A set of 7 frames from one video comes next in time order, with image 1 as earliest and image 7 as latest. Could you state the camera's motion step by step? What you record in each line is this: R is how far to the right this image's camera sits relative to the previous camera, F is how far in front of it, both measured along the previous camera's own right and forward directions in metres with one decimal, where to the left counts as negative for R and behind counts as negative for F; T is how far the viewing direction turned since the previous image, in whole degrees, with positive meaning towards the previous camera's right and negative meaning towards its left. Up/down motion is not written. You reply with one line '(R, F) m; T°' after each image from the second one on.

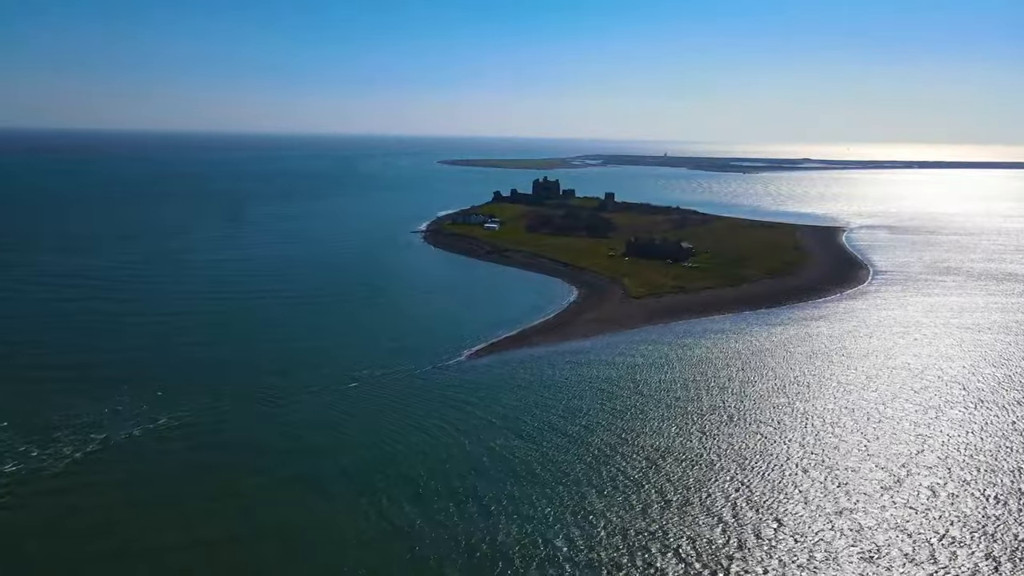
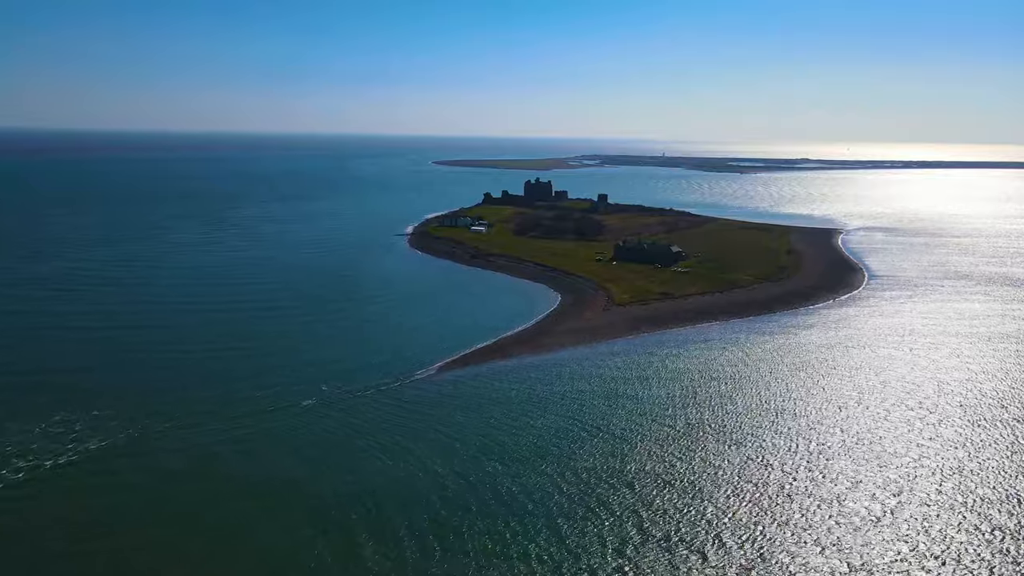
(+1.0, +1.4) m; 0°
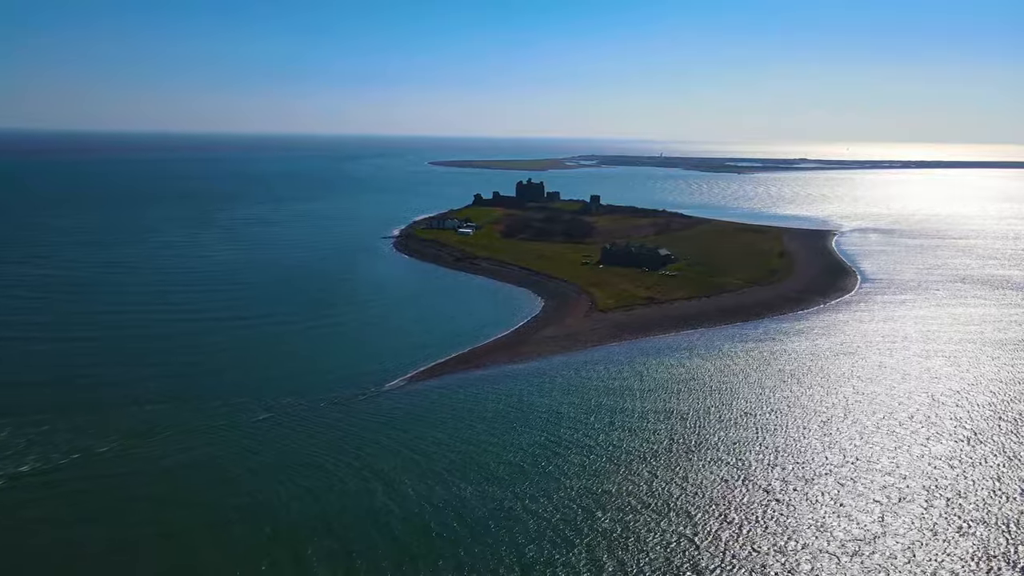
(+1.0, +1.1) m; 0°
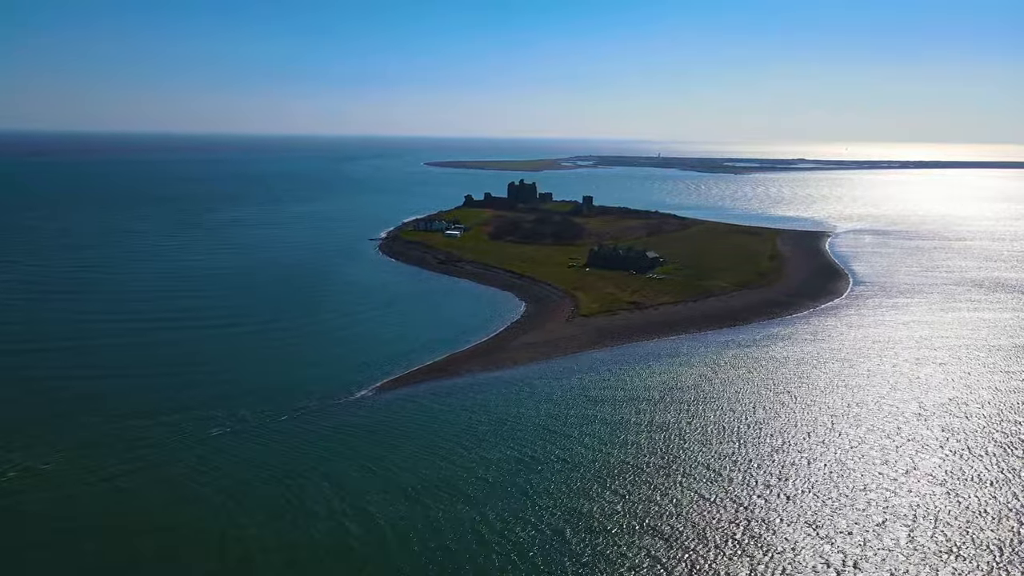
(+0.9, +1.0) m; 0°
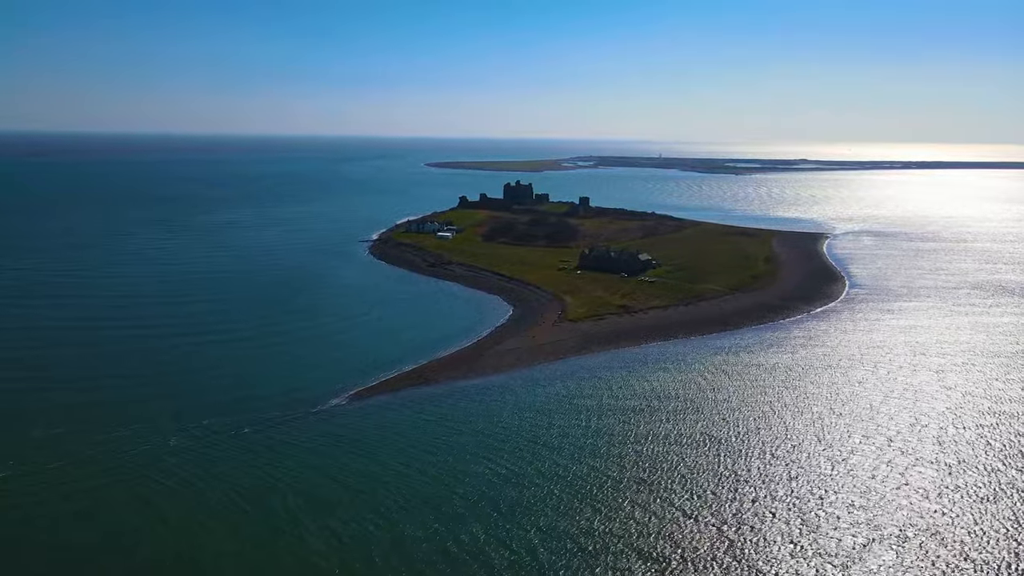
(+0.7, +0.8) m; 0°
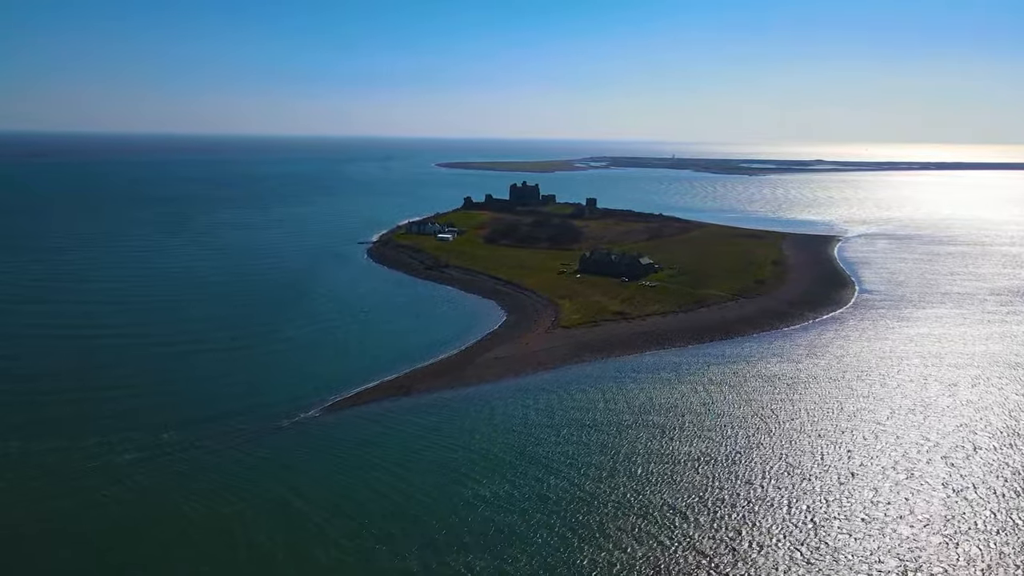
(+1.0, +1.2) m; -1°
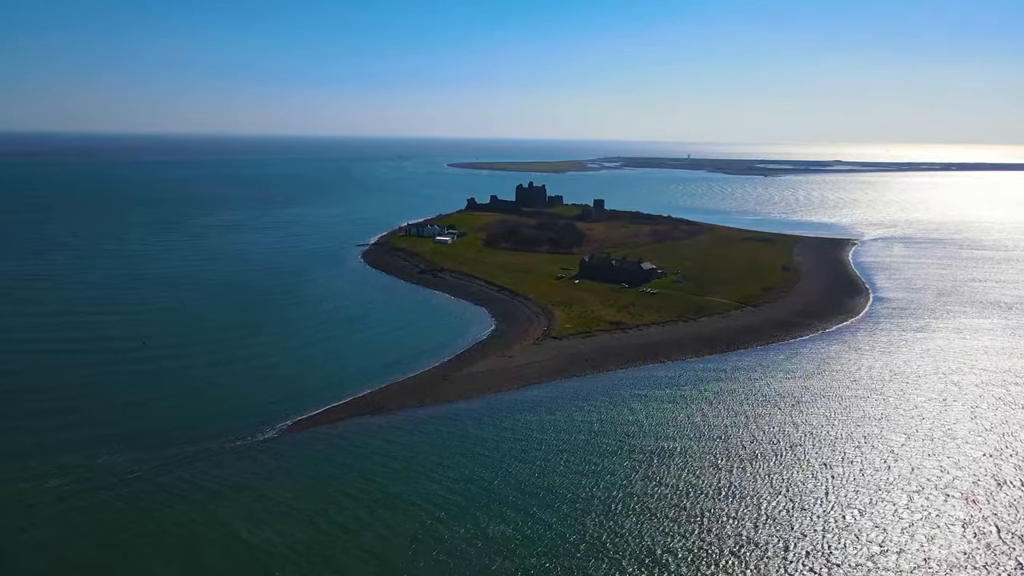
(+1.1, +1.8) m; -1°
